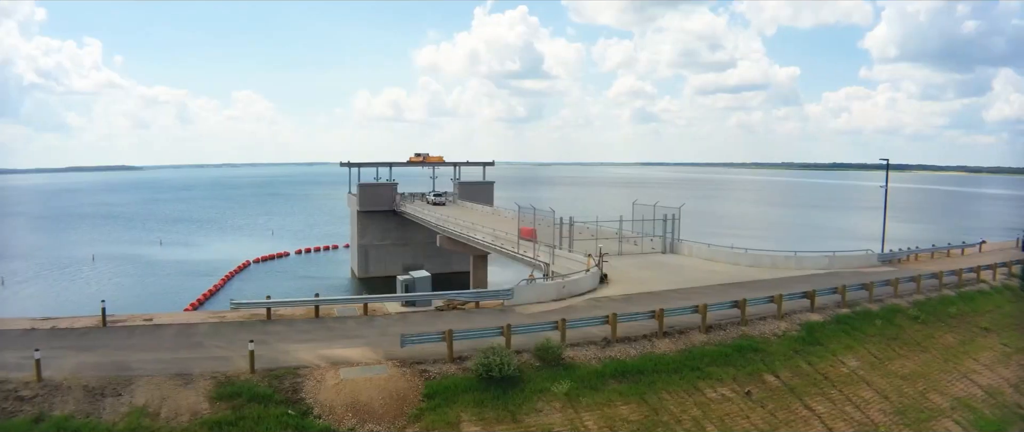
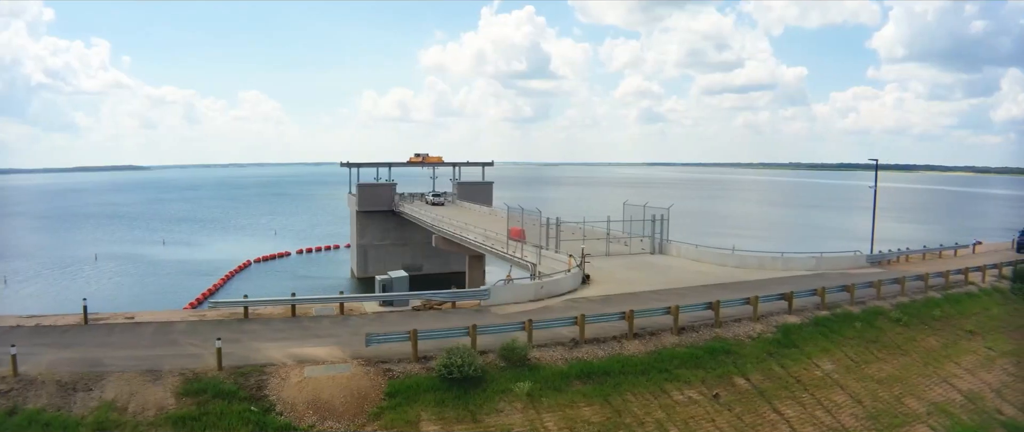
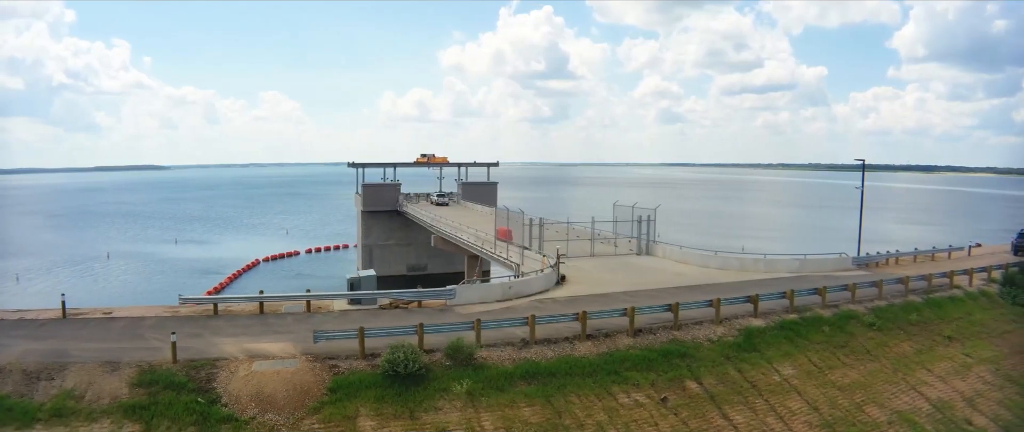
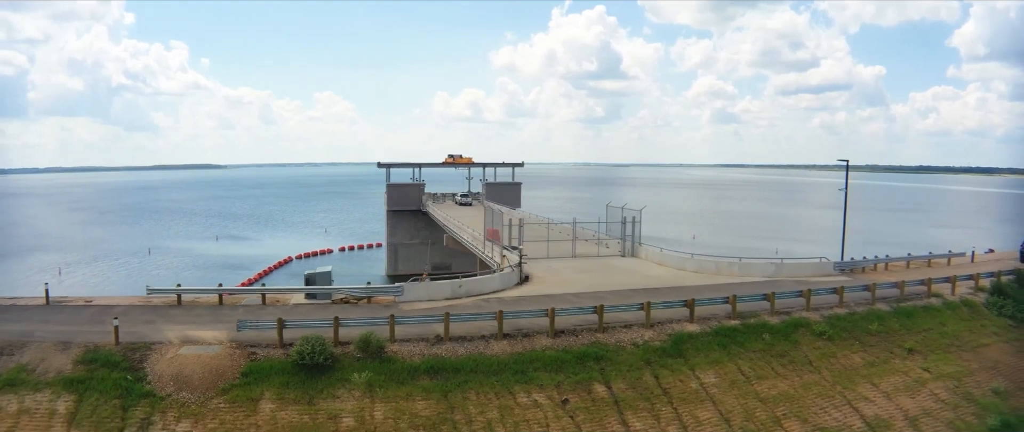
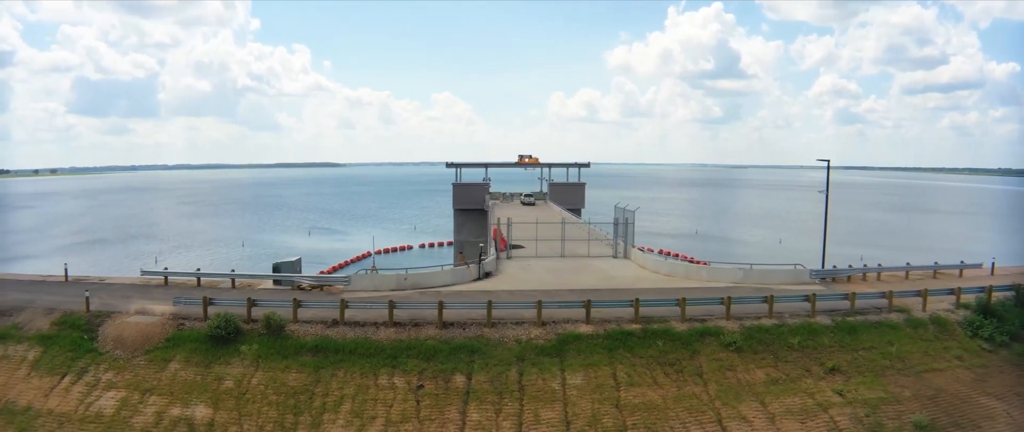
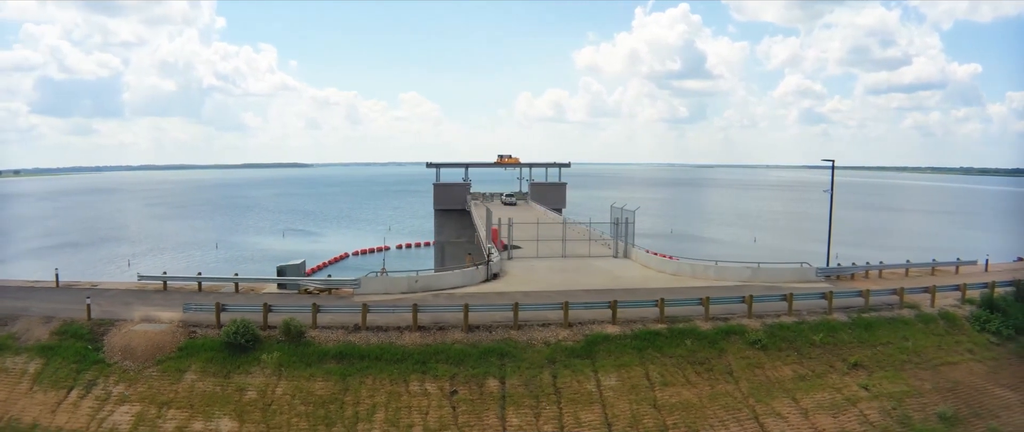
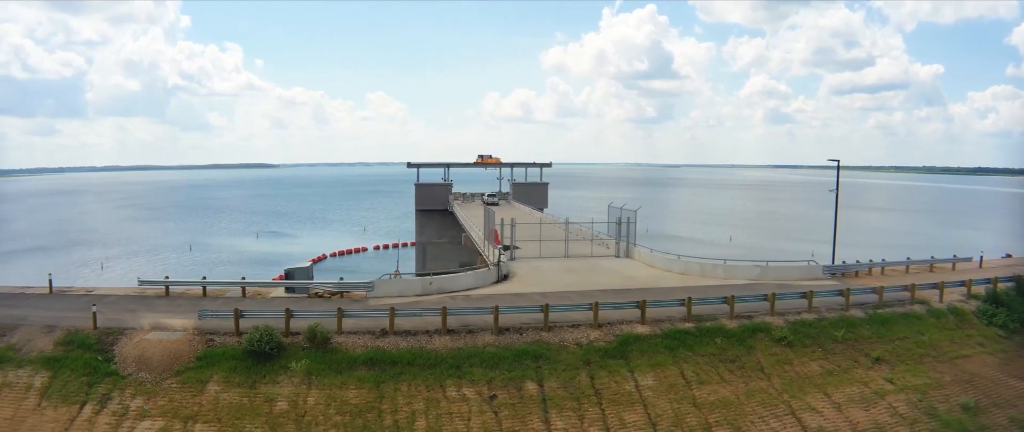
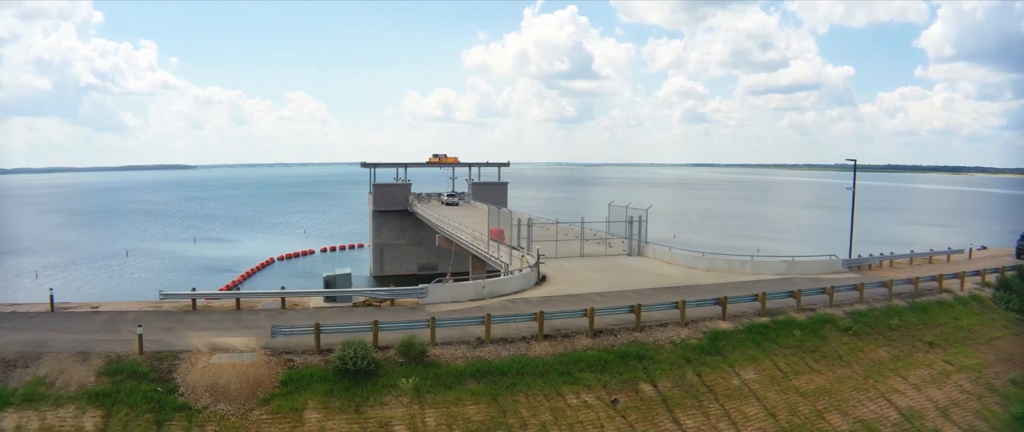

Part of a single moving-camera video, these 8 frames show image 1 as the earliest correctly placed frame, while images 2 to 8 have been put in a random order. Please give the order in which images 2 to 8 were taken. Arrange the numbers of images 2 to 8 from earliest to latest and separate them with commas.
2, 3, 8, 4, 7, 6, 5
